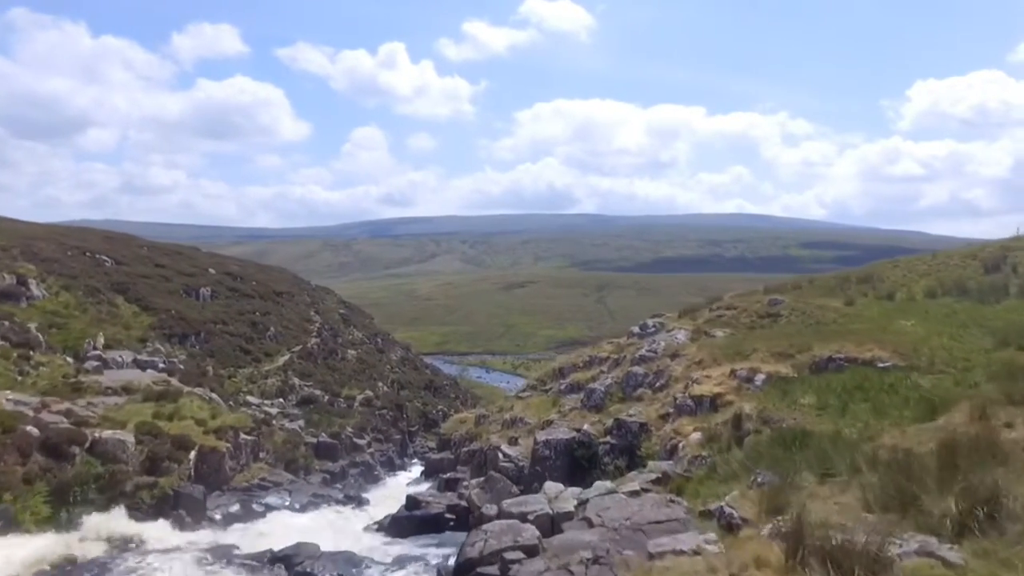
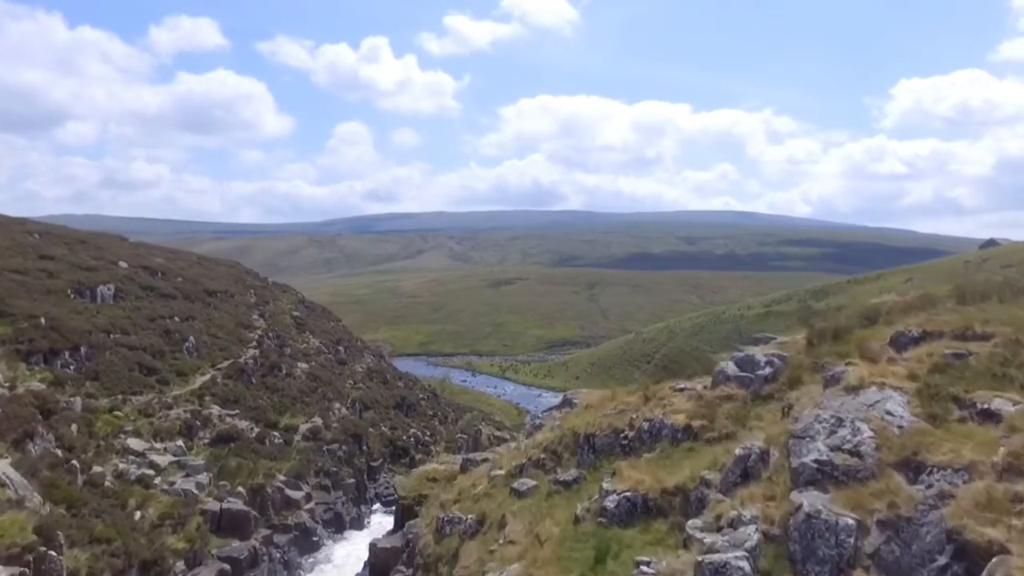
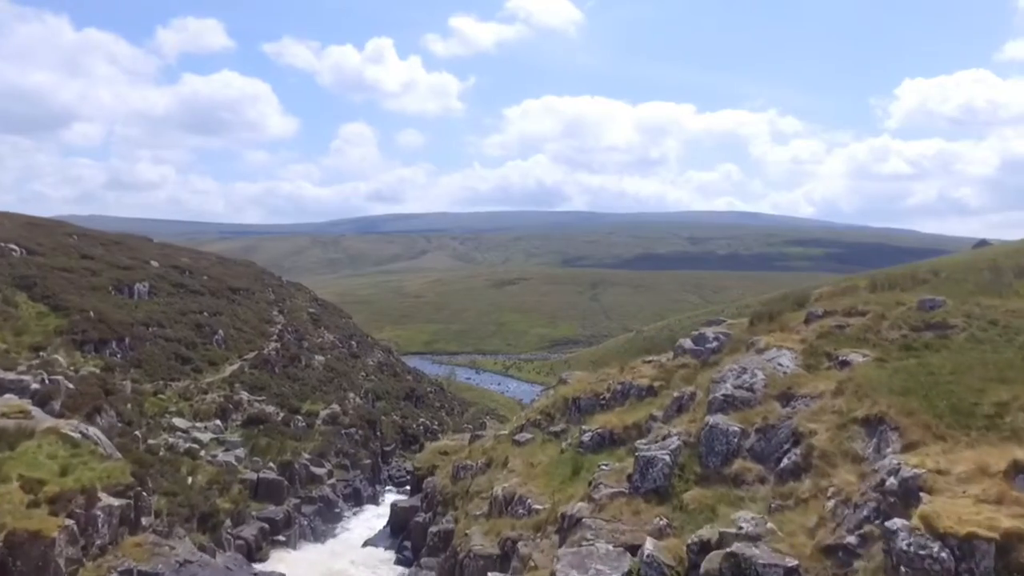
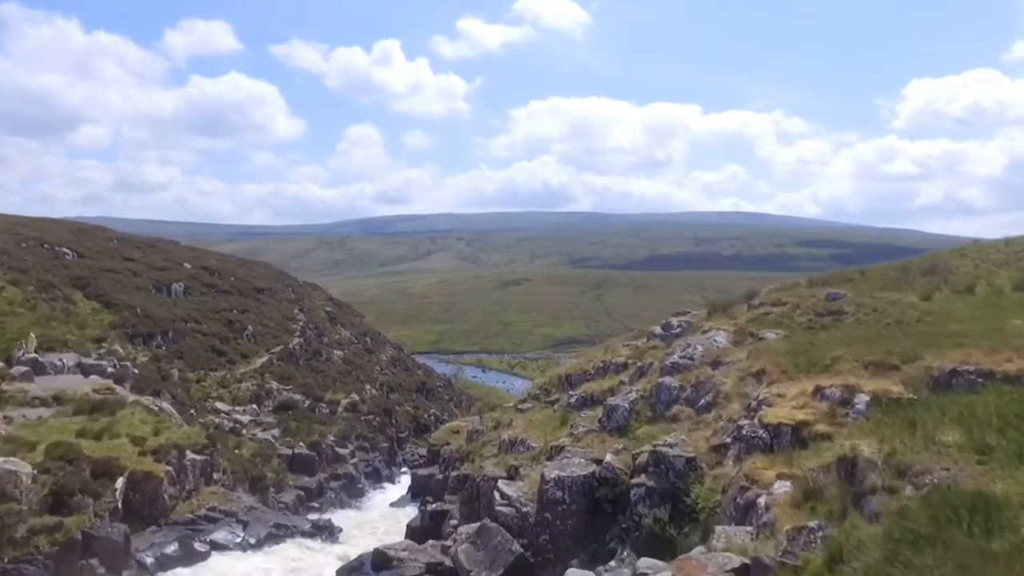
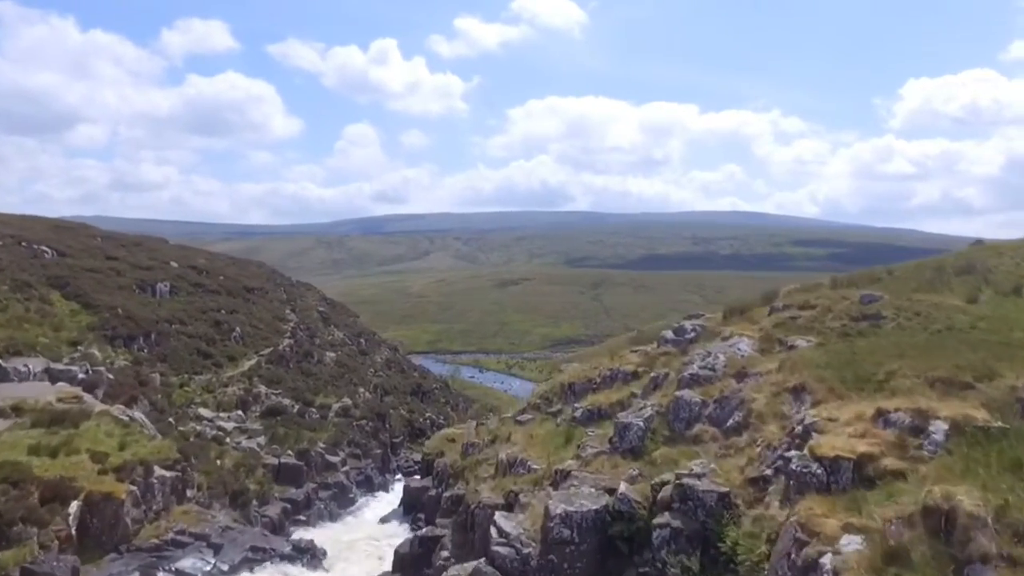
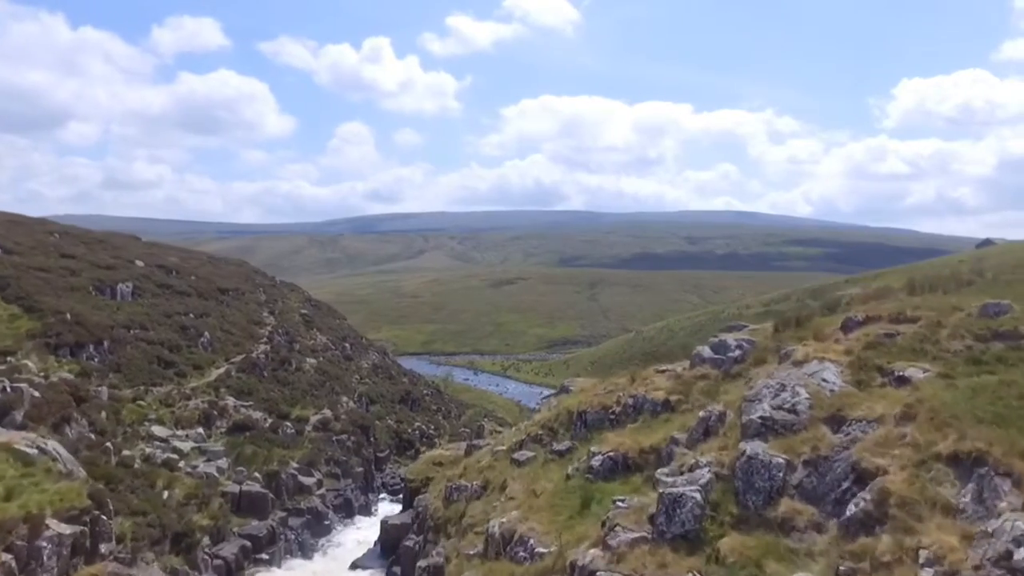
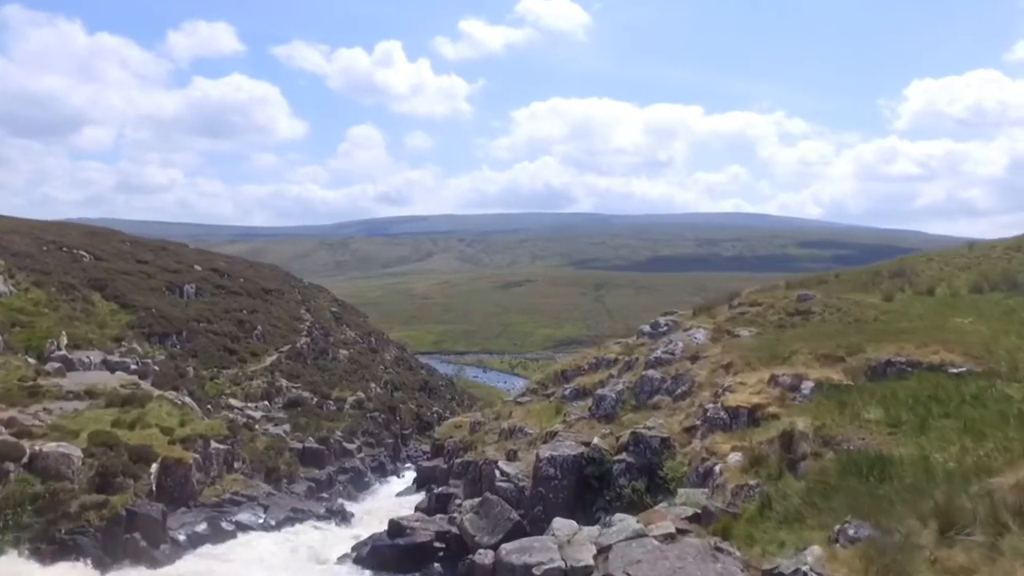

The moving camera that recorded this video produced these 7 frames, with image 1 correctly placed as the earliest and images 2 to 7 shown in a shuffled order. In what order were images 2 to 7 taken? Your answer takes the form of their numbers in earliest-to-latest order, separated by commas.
7, 4, 5, 3, 6, 2
